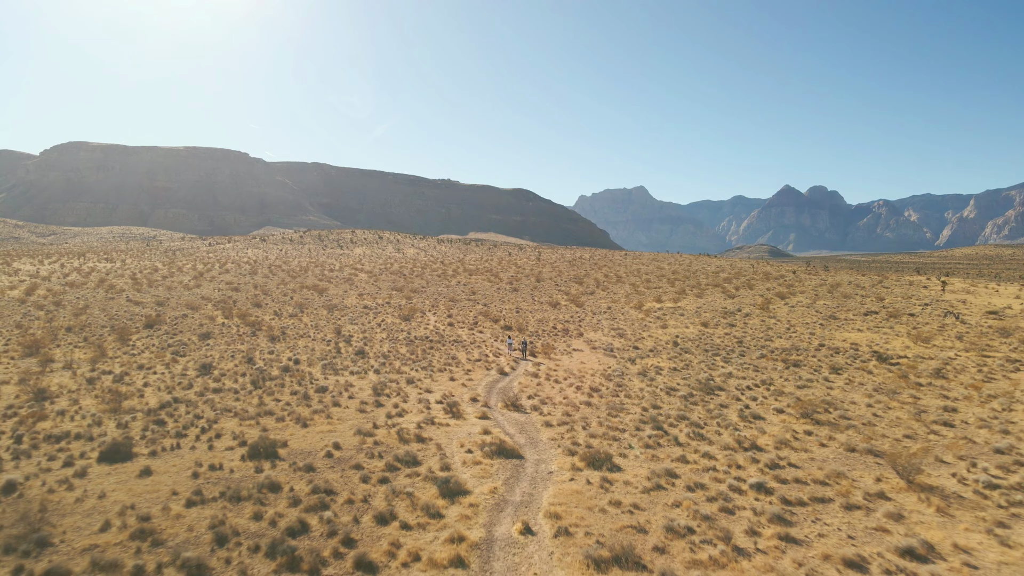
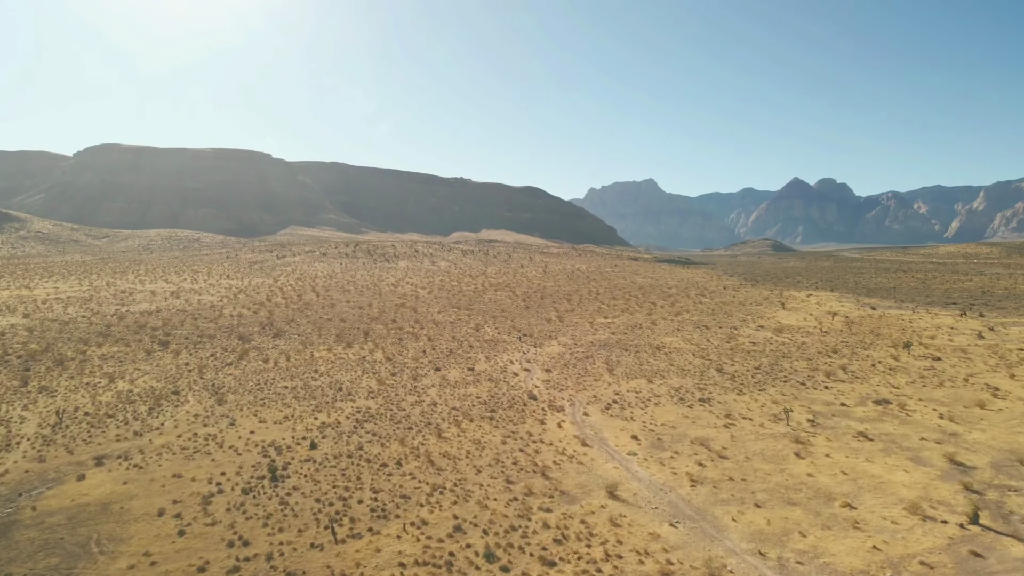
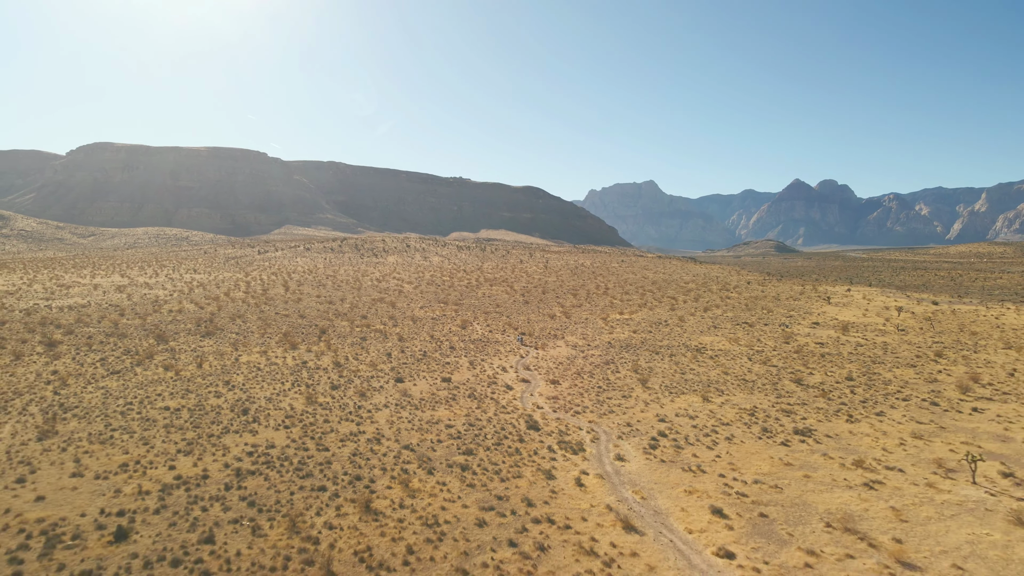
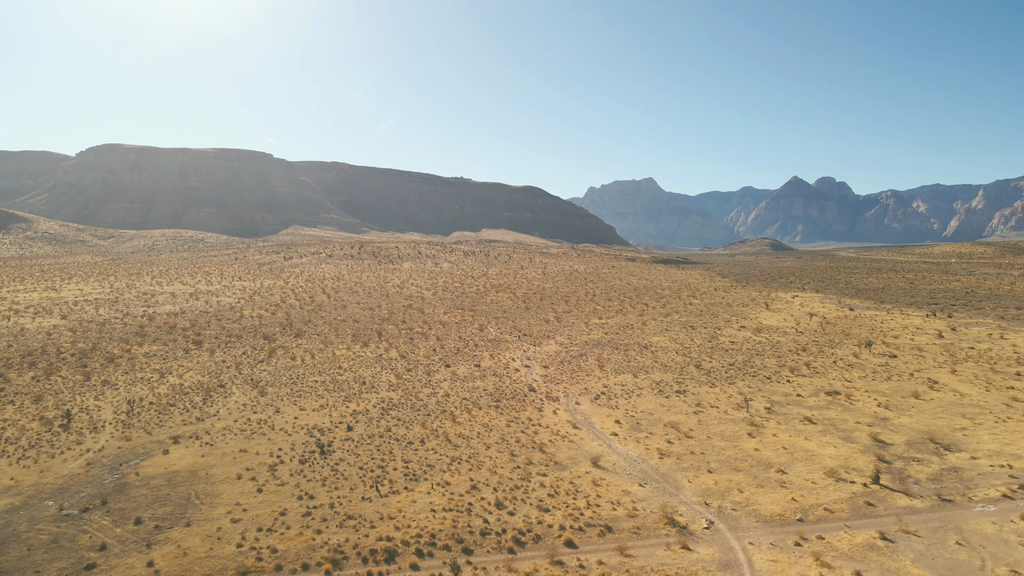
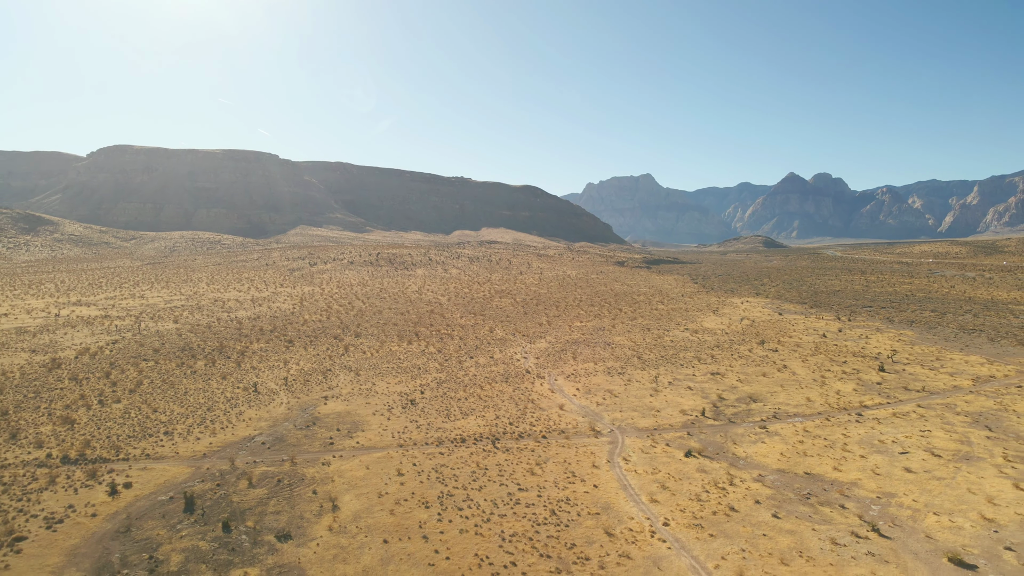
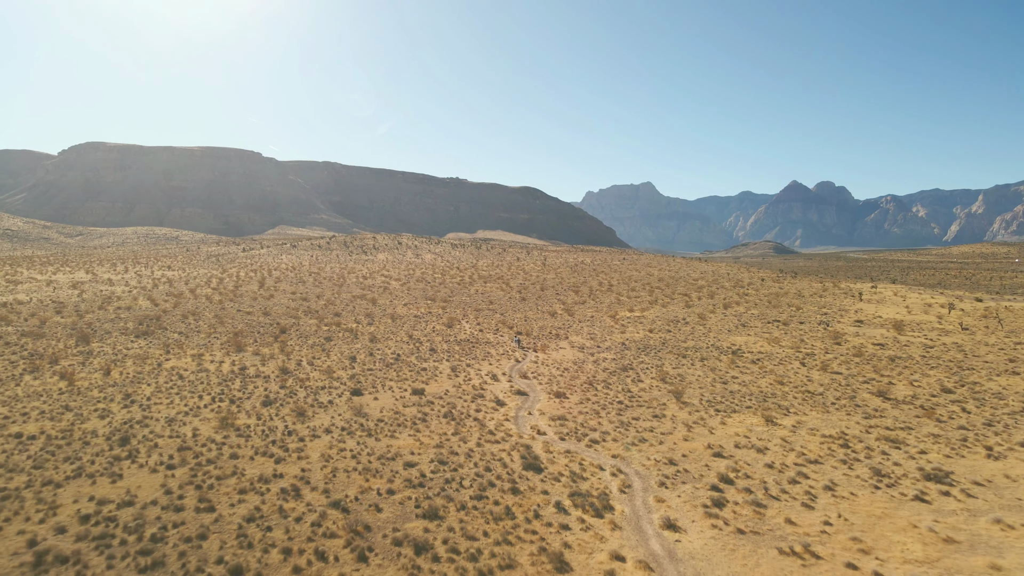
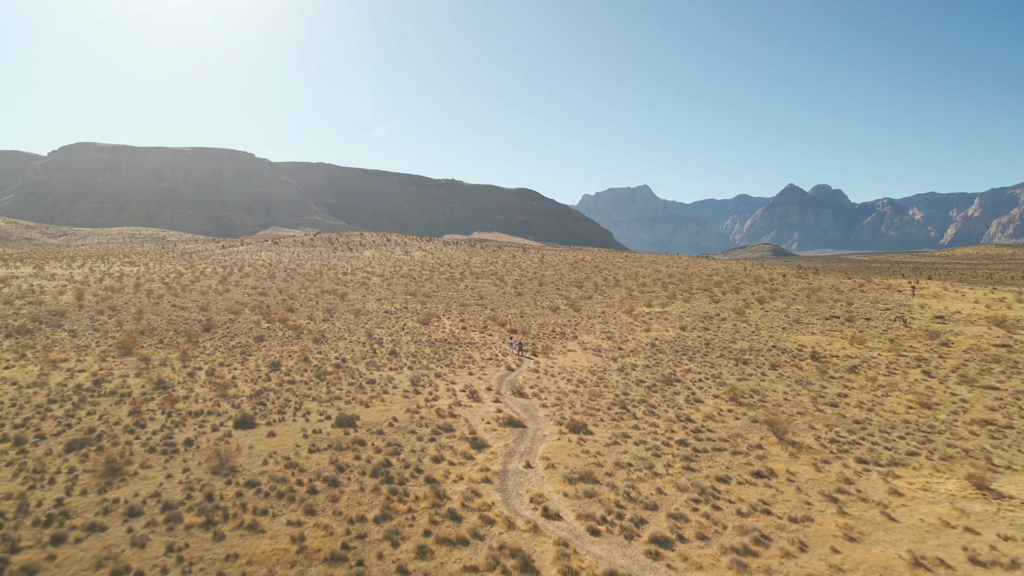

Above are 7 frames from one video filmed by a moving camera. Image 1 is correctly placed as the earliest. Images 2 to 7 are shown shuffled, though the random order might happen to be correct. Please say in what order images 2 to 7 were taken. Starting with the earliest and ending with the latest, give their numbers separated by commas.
7, 6, 3, 4, 5, 2
